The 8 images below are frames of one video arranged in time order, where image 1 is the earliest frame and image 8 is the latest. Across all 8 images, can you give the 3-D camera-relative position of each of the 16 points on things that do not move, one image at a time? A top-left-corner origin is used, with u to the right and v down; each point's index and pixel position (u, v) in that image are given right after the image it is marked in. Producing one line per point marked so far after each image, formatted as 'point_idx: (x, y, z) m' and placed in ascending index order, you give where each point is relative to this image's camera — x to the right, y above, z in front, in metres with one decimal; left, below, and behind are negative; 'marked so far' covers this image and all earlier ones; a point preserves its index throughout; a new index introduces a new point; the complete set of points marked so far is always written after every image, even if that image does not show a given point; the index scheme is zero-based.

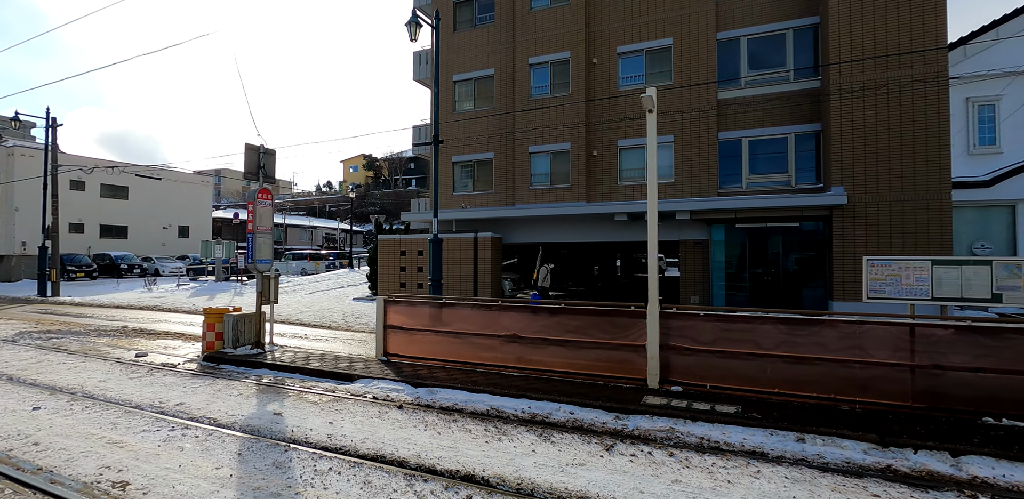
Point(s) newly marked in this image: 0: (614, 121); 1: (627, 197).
0: (+3.7, +4.7, +17.0) m
1: (+4.1, +1.9, +16.7) m
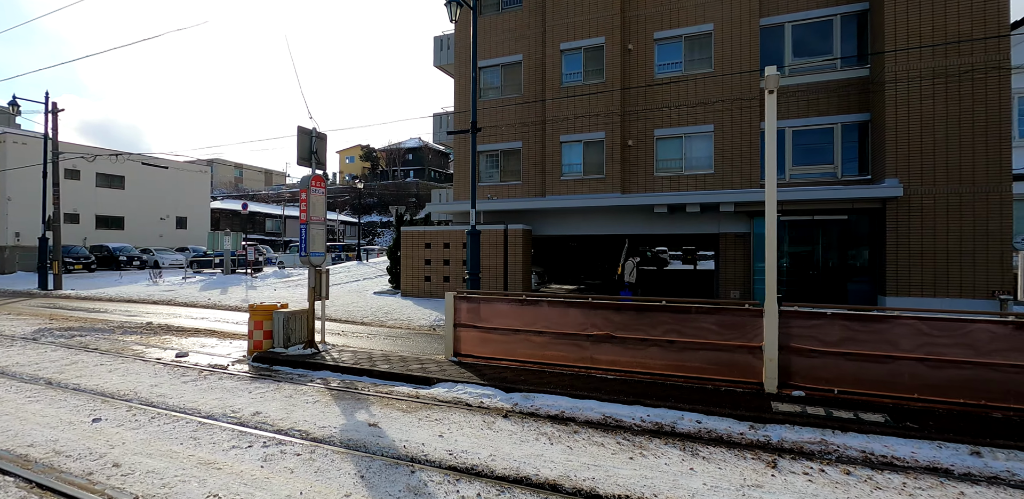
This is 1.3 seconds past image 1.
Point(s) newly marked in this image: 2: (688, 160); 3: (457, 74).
0: (+4.9, +4.9, +16.5) m
1: (+5.2, +2.1, +16.2) m
2: (+6.0, +3.1, +16.0) m
3: (-2.1, +6.8, +18.6) m
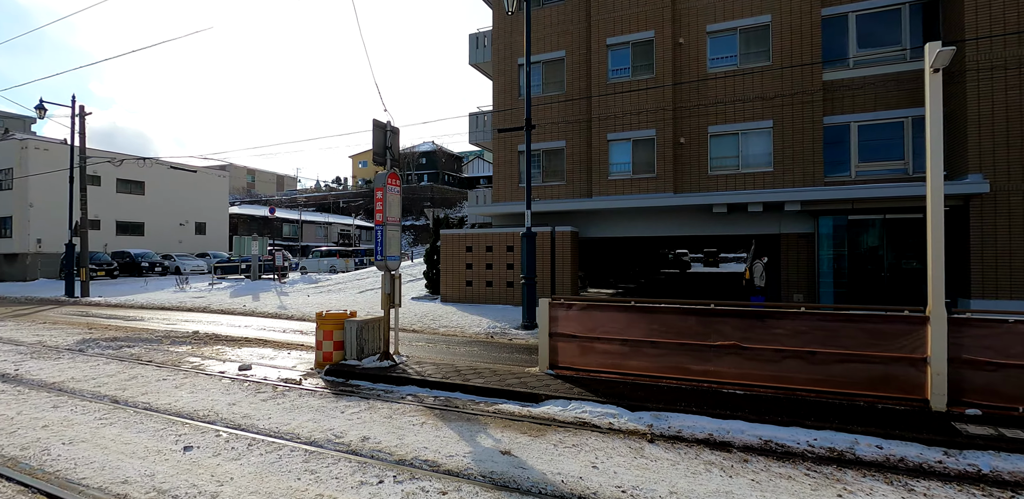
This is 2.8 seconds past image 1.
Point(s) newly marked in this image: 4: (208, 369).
0: (+6.4, +4.8, +15.8) m
1: (+6.8, +2.0, +15.5) m
2: (+7.6, +3.0, +15.3) m
3: (-0.5, +6.7, +17.9) m
4: (-5.3, -2.1, +8.1) m
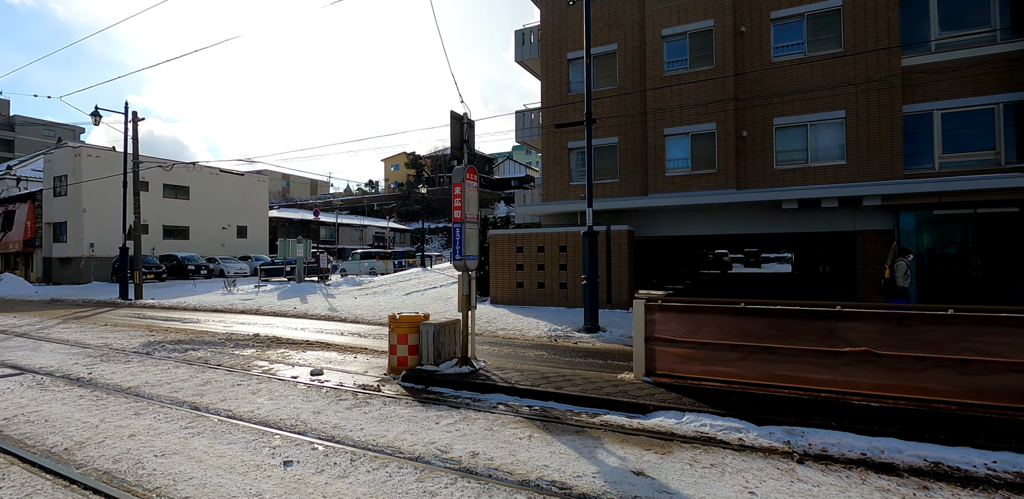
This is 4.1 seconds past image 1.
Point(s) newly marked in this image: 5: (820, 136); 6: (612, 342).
0: (+8.1, +4.9, +14.9) m
1: (+8.5, +2.1, +14.6) m
2: (+9.3, +3.0, +14.4) m
3: (+1.2, +6.7, +17.4) m
4: (-3.9, -2.1, +7.8) m
5: (+9.4, +3.5, +14.4) m
6: (+2.4, -2.2, +11.3) m
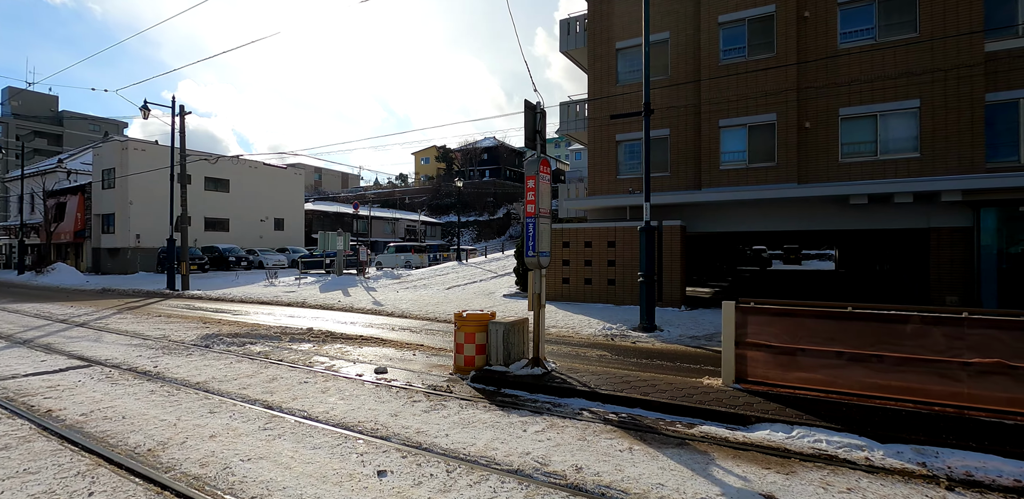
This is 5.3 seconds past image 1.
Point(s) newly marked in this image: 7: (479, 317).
0: (+9.6, +4.9, +14.1) m
1: (+10.0, +2.1, +13.8) m
2: (+10.7, +3.1, +13.6) m
3: (+2.9, +6.9, +16.9) m
4: (-2.7, -2.0, +7.6) m
5: (+10.9, +3.5, +13.5) m
6: (+3.7, -2.1, +10.8) m
7: (-0.5, -1.1, +7.4) m
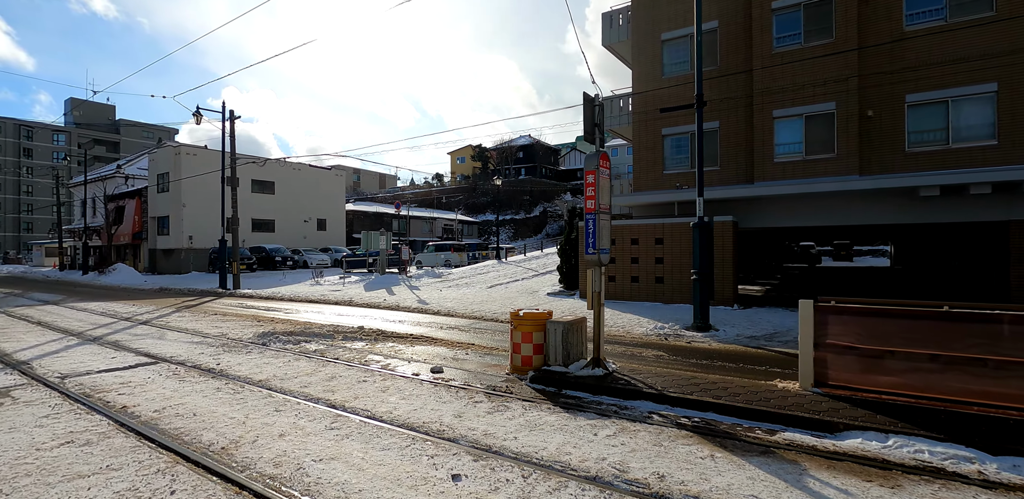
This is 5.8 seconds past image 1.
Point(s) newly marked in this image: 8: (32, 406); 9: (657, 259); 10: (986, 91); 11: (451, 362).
0: (+10.9, +5.1, +13.2) m
1: (+11.3, +2.3, +12.9) m
2: (+12.0, +3.3, +12.6) m
3: (+4.3, +7.0, +16.4) m
4: (-1.8, -2.0, +7.6) m
5: (+12.1, +3.7, +12.5) m
6: (+4.8, -2.1, +10.3) m
7: (+0.4, -1.0, +7.2) m
8: (-6.6, -2.2, +6.4) m
9: (+4.5, -0.3, +14.6) m
10: (+12.4, +4.2, +12.3) m
11: (-1.1, -2.0, +8.1) m
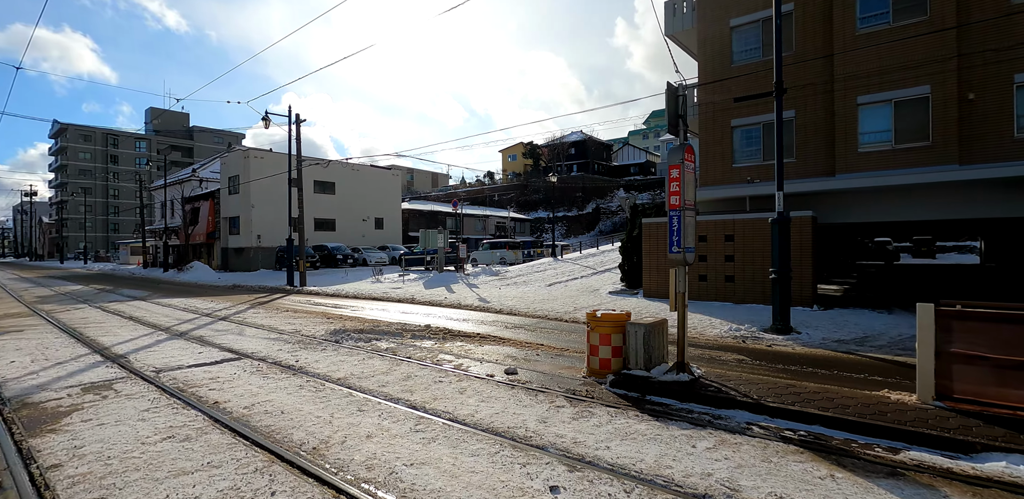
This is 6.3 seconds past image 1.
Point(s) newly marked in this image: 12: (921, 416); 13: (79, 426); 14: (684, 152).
0: (+12.5, +5.2, +11.8) m
1: (+12.9, +2.4, +11.5) m
2: (+13.6, +3.4, +11.1) m
3: (+6.3, +7.1, +15.6) m
4: (-0.6, -1.9, +7.5) m
5: (+13.7, +3.8, +11.0) m
6: (+6.2, -2.0, +9.6) m
7: (+1.5, -1.0, +6.9) m
8: (-5.5, -2.2, +6.8) m
9: (+6.3, -0.2, +13.8) m
10: (+14.0, +4.3, +10.8) m
11: (+0.2, -1.9, +8.0) m
12: (+4.6, -1.8, +5.2) m
13: (-5.3, -2.2, +5.7) m
14: (+2.3, +1.3, +6.3) m
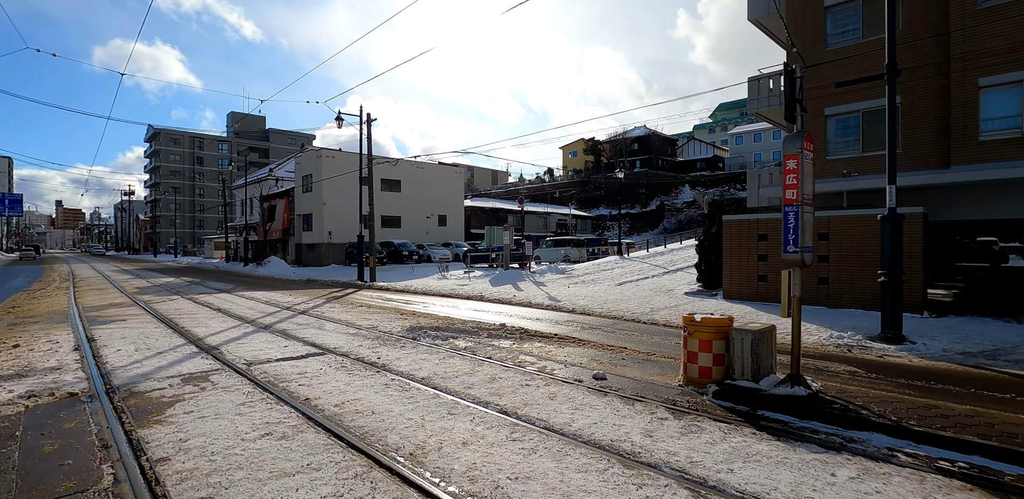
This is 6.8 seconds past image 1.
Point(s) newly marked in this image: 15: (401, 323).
0: (+14.3, +5.2, +10.0) m
1: (+14.6, +2.4, +9.6) m
2: (+15.3, +3.3, +9.2) m
3: (+8.6, +7.1, +14.4) m
4: (+0.7, -1.9, +7.2) m
5: (+15.4, +3.8, +9.1) m
6: (+7.8, -2.0, +8.5) m
7: (+2.8, -1.0, +6.4) m
8: (-4.2, -2.1, +7.0) m
9: (+8.4, -0.2, +12.7) m
10: (+15.6, +4.3, +8.7) m
11: (+1.5, -1.9, +7.6) m
12: (+5.6, -1.8, +4.3) m
13: (-4.1, -2.1, +5.9) m
14: (+3.5, +1.3, +5.6) m
15: (-2.7, -1.8, +11.4) m
